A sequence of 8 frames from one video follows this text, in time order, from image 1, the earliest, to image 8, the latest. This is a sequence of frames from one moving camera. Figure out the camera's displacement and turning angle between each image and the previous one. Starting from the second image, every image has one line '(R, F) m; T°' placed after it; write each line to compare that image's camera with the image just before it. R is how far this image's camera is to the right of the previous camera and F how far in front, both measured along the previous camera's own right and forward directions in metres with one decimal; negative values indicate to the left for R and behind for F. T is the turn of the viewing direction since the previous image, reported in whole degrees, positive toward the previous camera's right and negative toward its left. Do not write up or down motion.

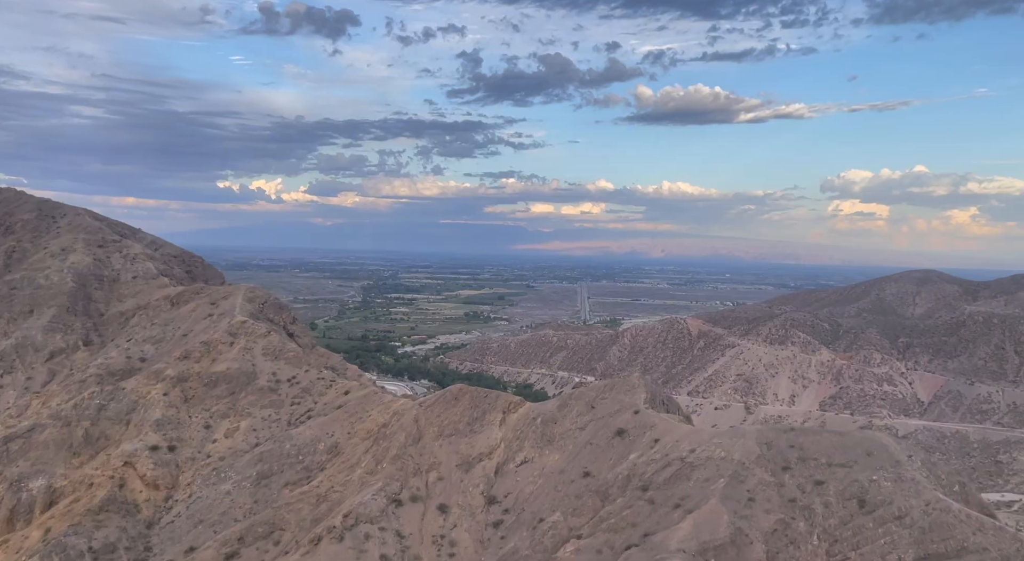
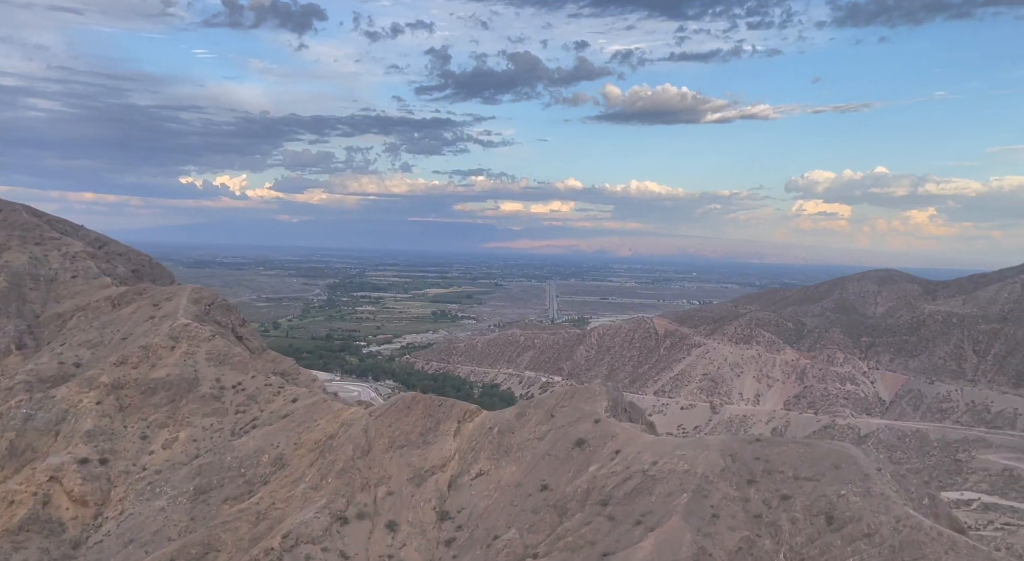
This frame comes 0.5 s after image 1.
(+0.2, +0.7) m; +2°
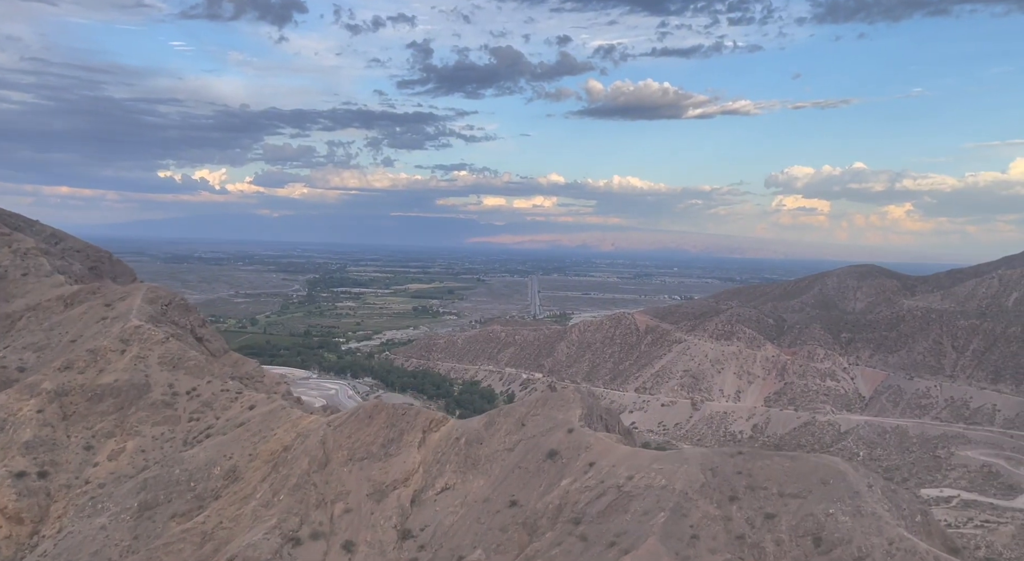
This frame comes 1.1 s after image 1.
(+0.2, +0.8) m; +1°
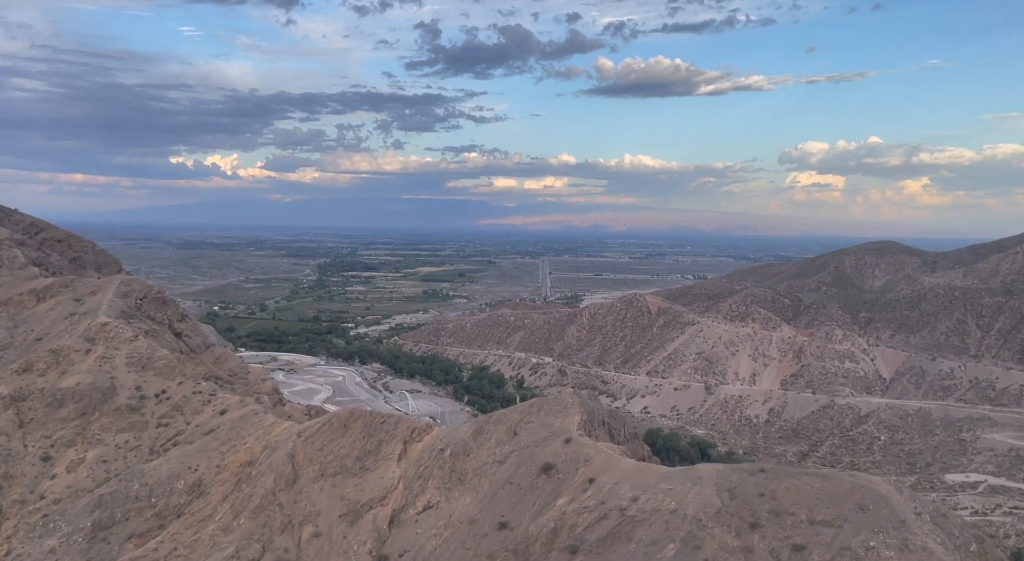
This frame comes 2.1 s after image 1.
(+0.3, +1.4) m; -1°
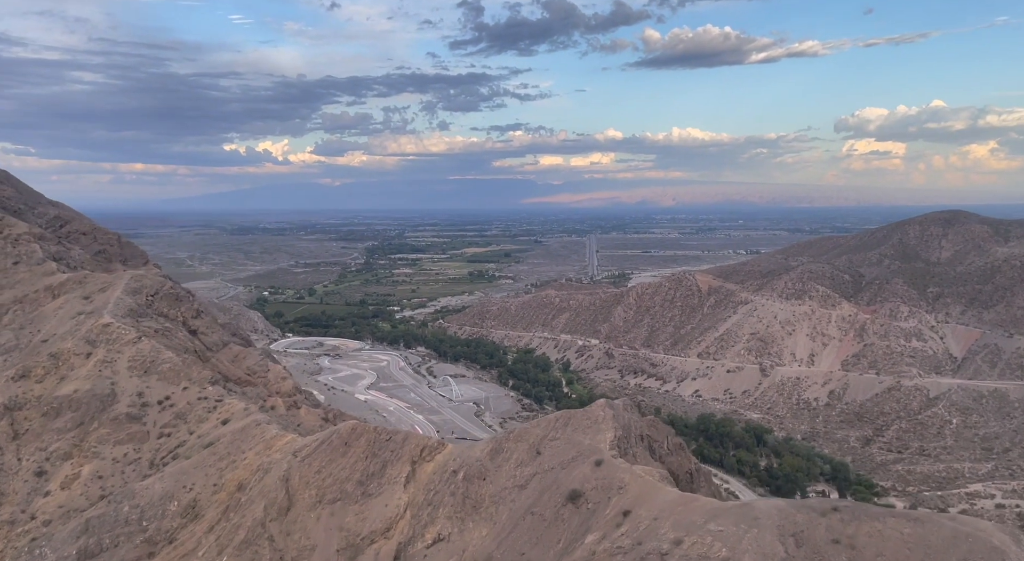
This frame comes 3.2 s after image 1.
(+0.3, +1.5) m; -4°
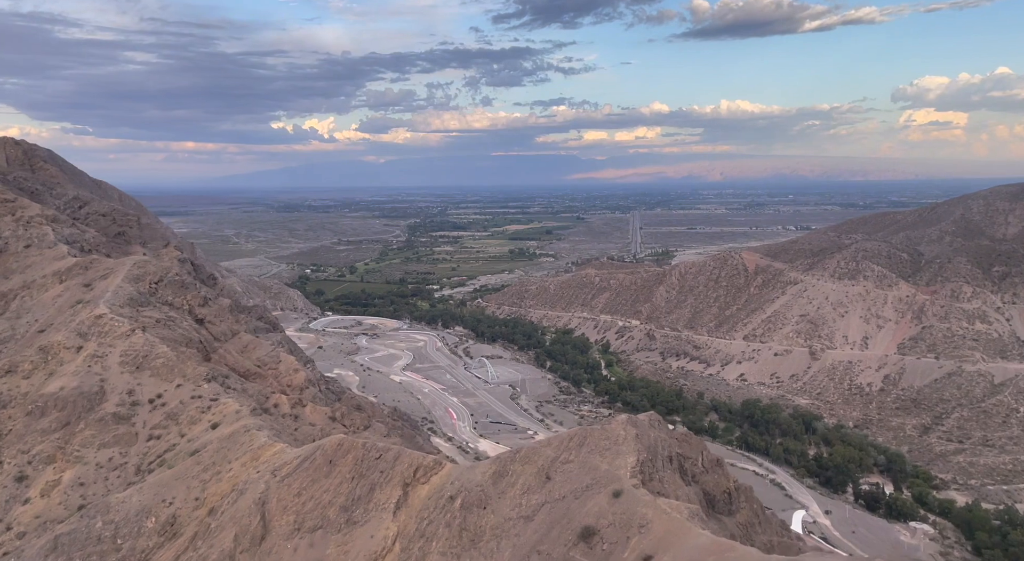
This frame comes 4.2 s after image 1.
(+0.4, +1.3) m; -3°
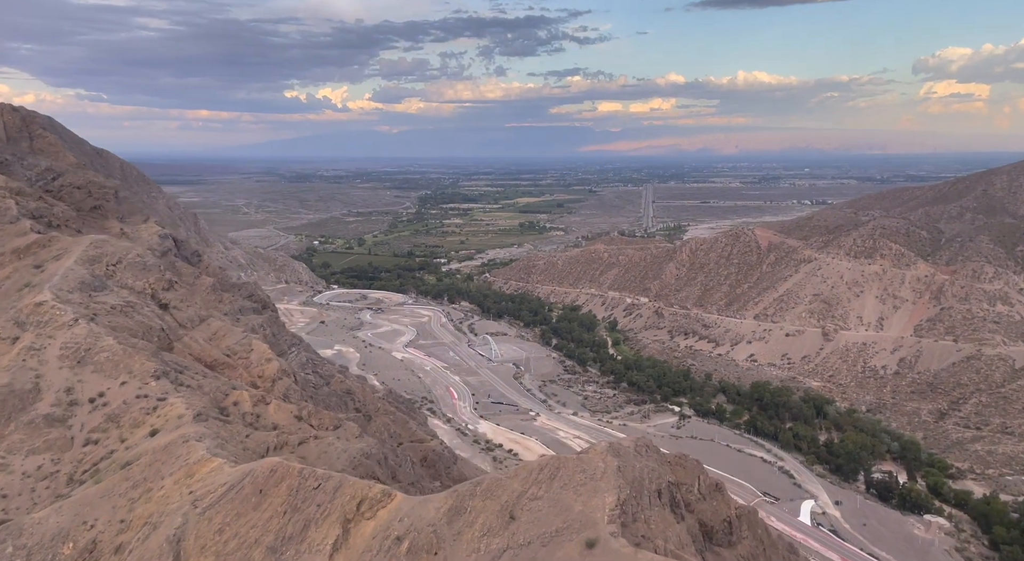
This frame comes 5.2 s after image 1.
(+0.5, +1.3) m; -1°
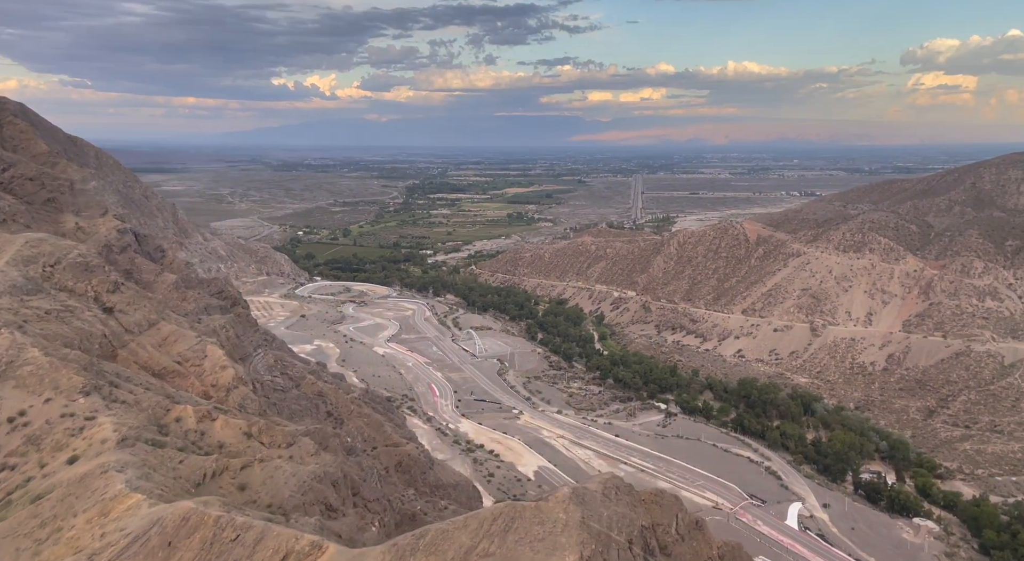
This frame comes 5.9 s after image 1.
(+0.3, +0.9) m; +1°
